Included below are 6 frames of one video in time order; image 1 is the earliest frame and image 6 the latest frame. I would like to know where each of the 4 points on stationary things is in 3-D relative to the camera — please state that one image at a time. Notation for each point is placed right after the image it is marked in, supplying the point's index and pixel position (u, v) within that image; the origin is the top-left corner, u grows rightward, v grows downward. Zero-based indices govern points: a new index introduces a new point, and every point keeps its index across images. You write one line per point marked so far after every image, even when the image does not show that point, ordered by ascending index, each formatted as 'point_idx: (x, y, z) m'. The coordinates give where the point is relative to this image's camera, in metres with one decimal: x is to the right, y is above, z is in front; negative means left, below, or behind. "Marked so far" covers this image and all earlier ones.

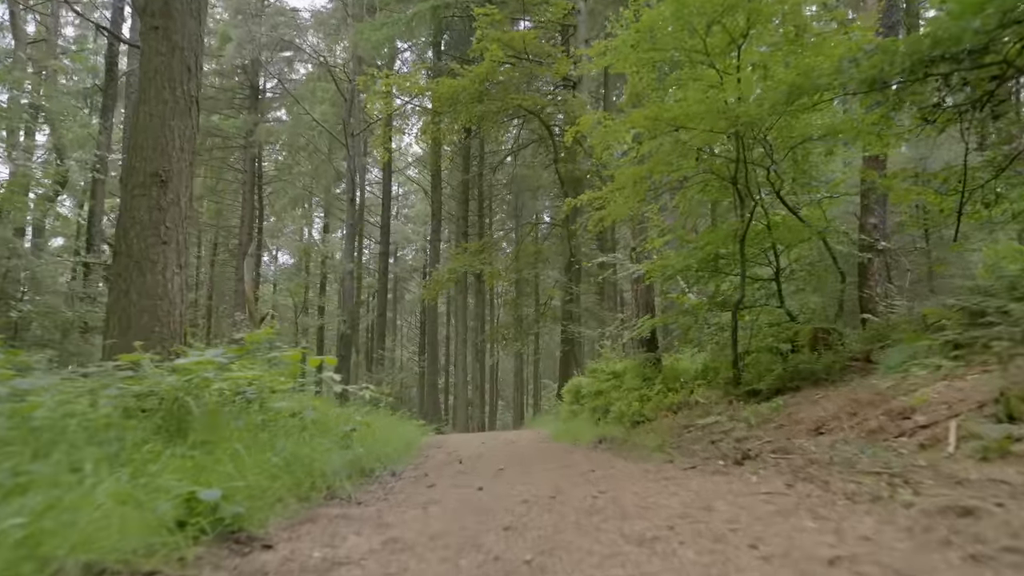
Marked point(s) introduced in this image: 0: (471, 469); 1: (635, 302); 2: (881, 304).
0: (-0.4, -1.6, +5.2) m
1: (+2.1, -0.2, +10.5) m
2: (+4.5, -0.2, +7.7) m
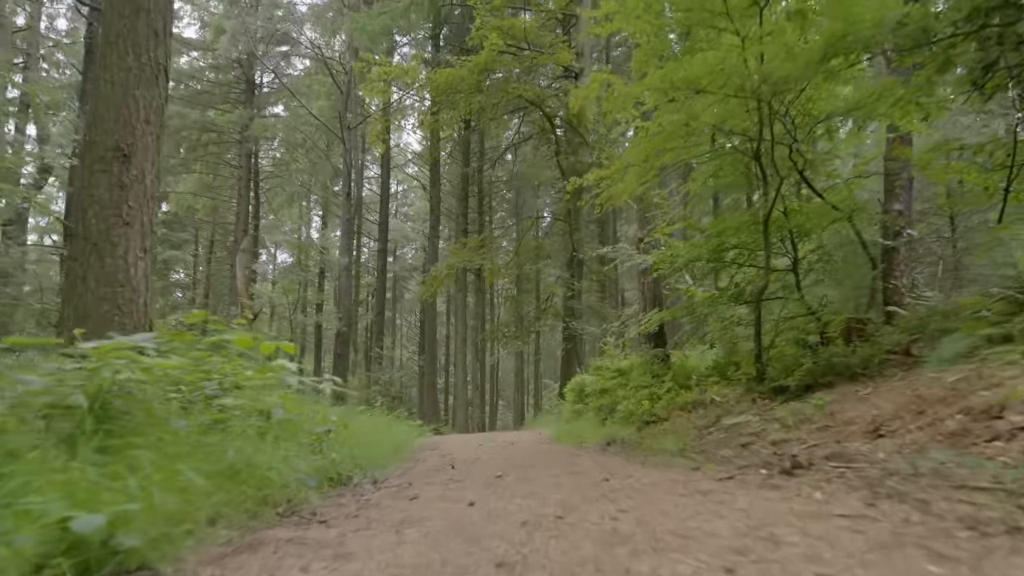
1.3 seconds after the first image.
0: (-0.4, -1.4, +4.7) m
1: (+2.1, -0.1, +10.0) m
2: (+4.5, -0.1, +7.2) m
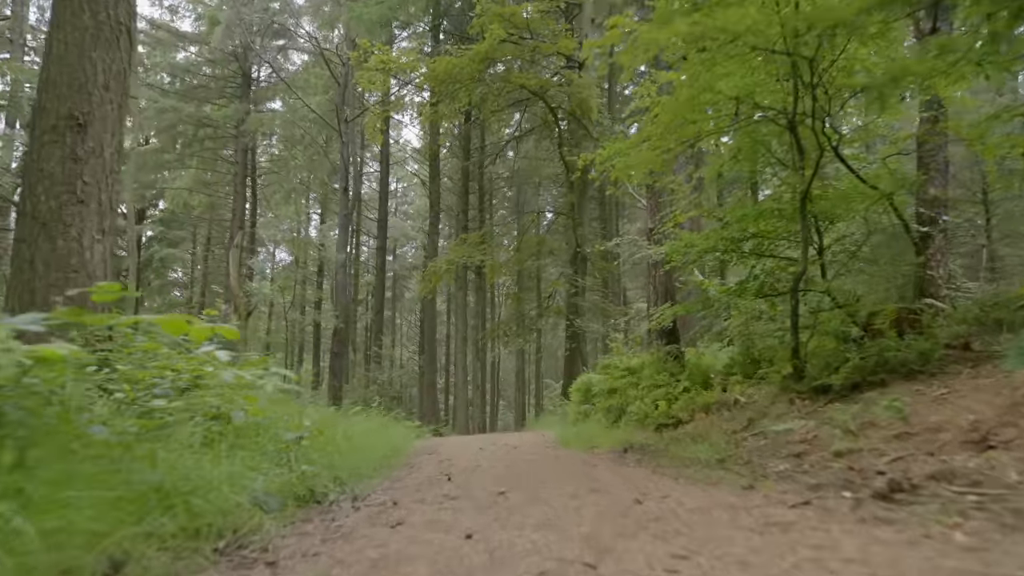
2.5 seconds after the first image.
0: (-0.3, -1.3, +4.1) m
1: (+2.1, 0.0, +9.4) m
2: (+4.6, 0.0, +6.6) m
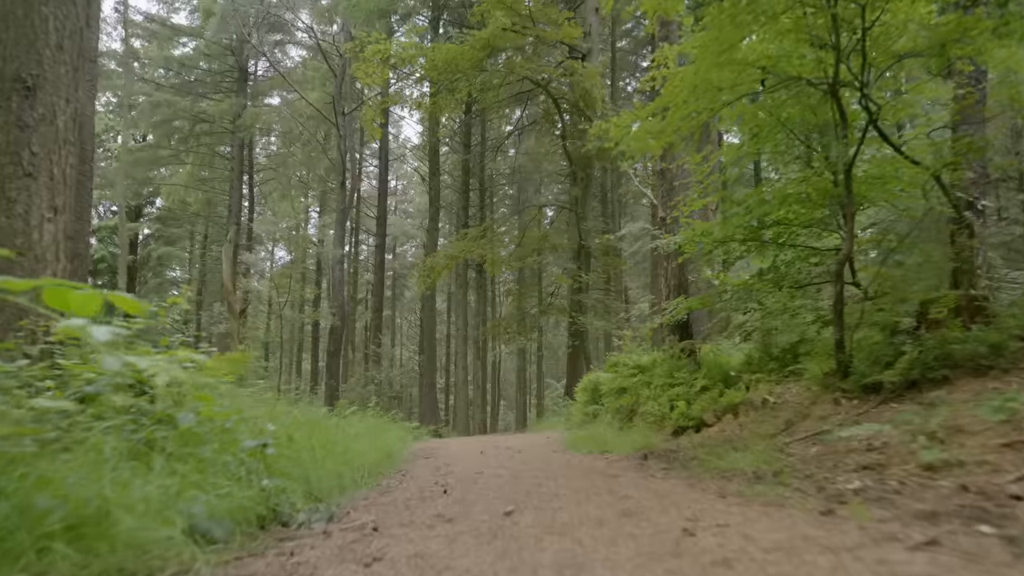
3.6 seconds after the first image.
0: (-0.3, -1.2, +3.6) m
1: (+2.2, +0.1, +8.9) m
2: (+4.6, +0.1, +6.1) m
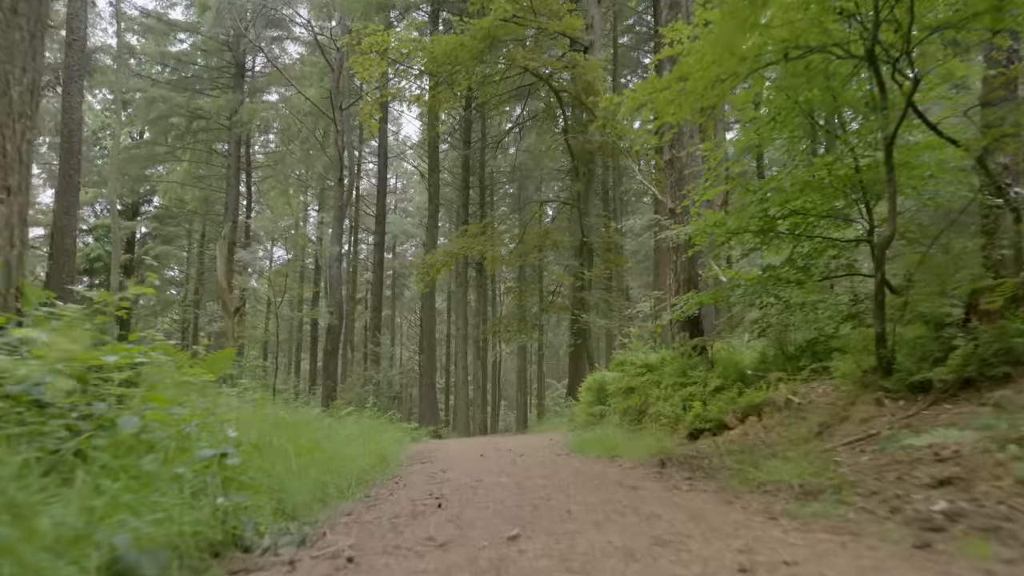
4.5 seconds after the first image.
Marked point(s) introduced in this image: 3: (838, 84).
0: (-0.3, -1.2, +3.2) m
1: (+2.2, +0.1, +8.5) m
2: (+4.6, +0.2, +5.7) m
3: (+3.1, +2.0, +6.0) m
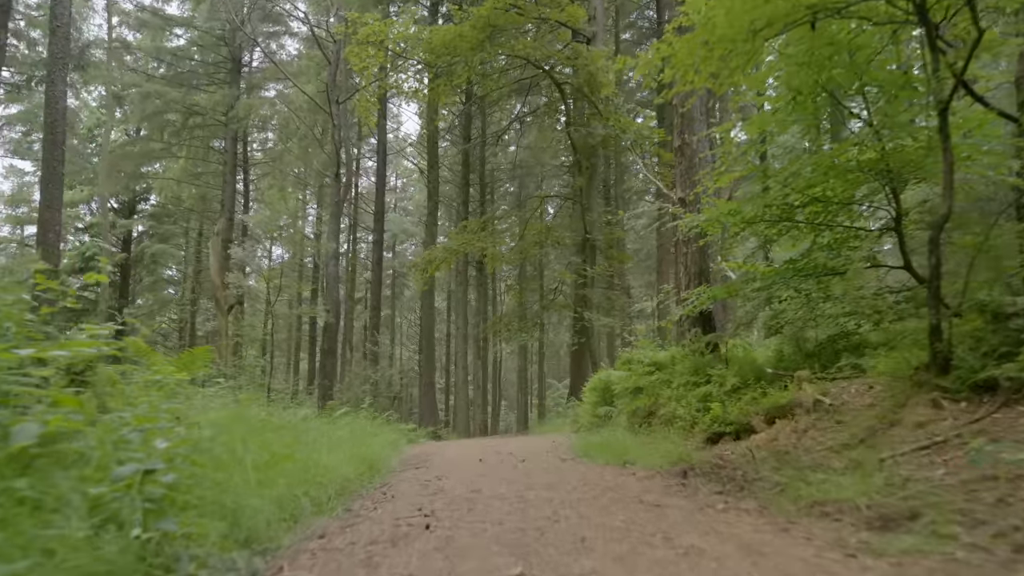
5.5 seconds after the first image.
0: (-0.3, -1.1, +2.7) m
1: (+2.2, +0.2, +8.1) m
2: (+4.6, +0.3, +5.2) m
3: (+3.1, +2.0, +5.6) m
